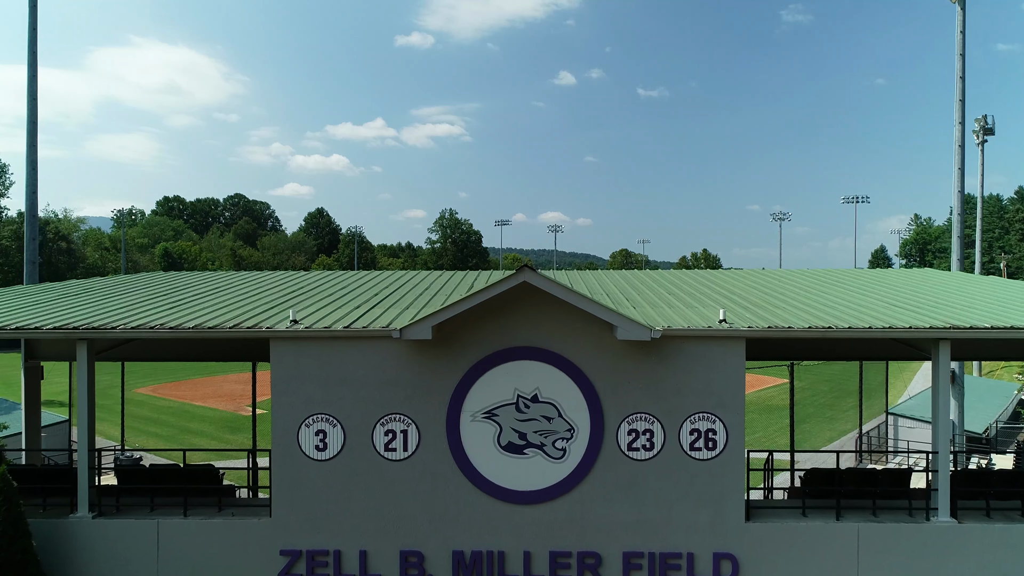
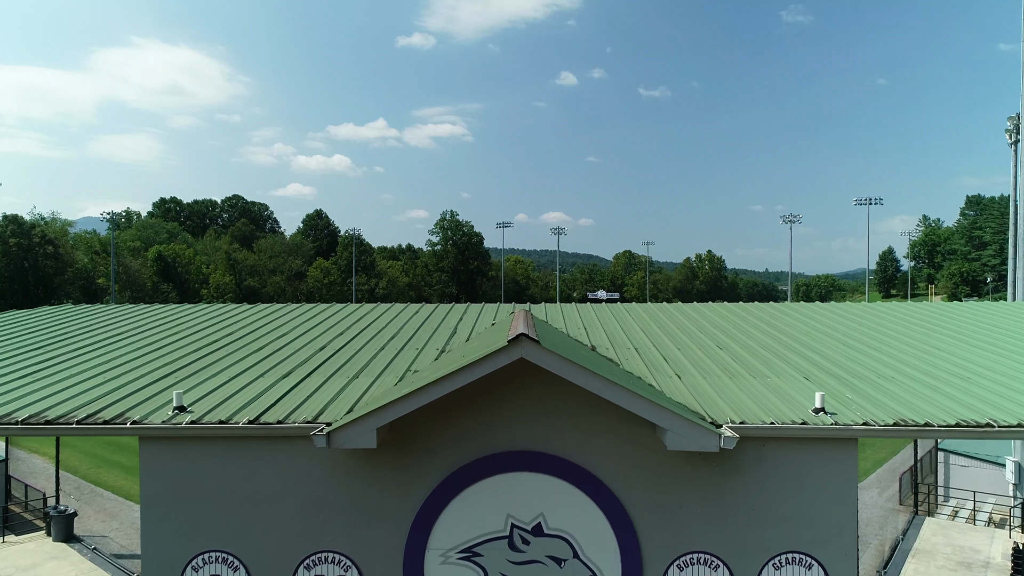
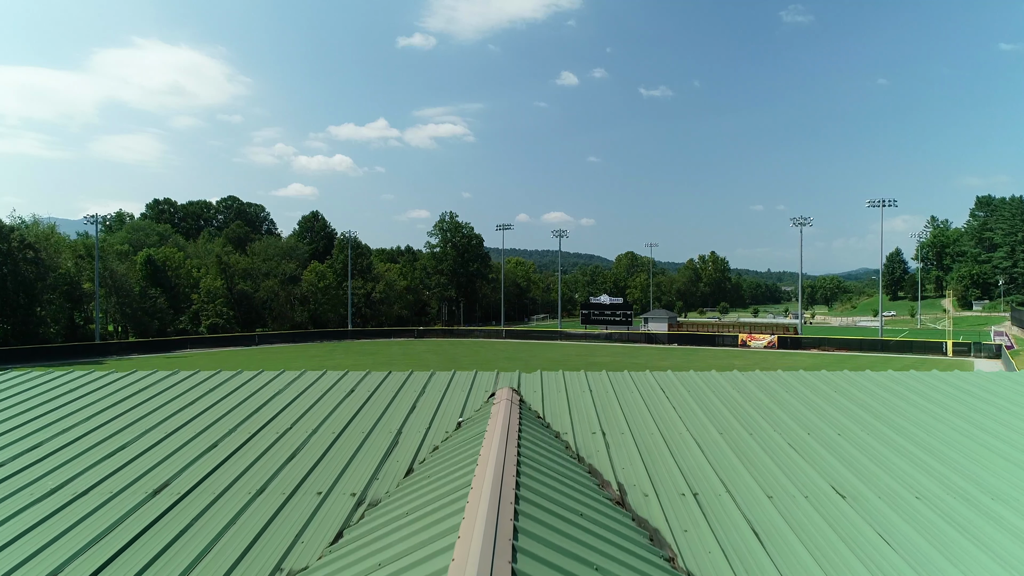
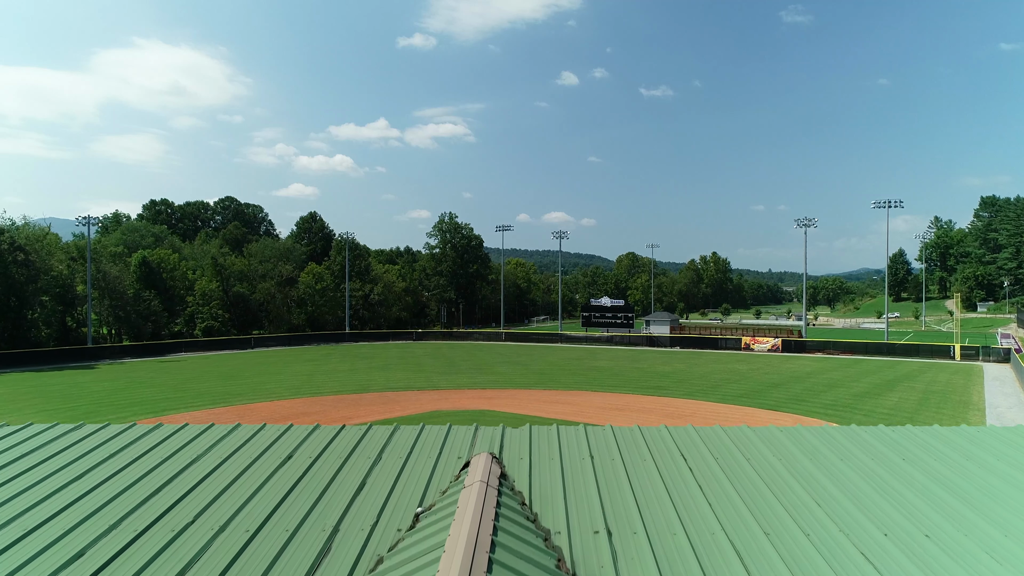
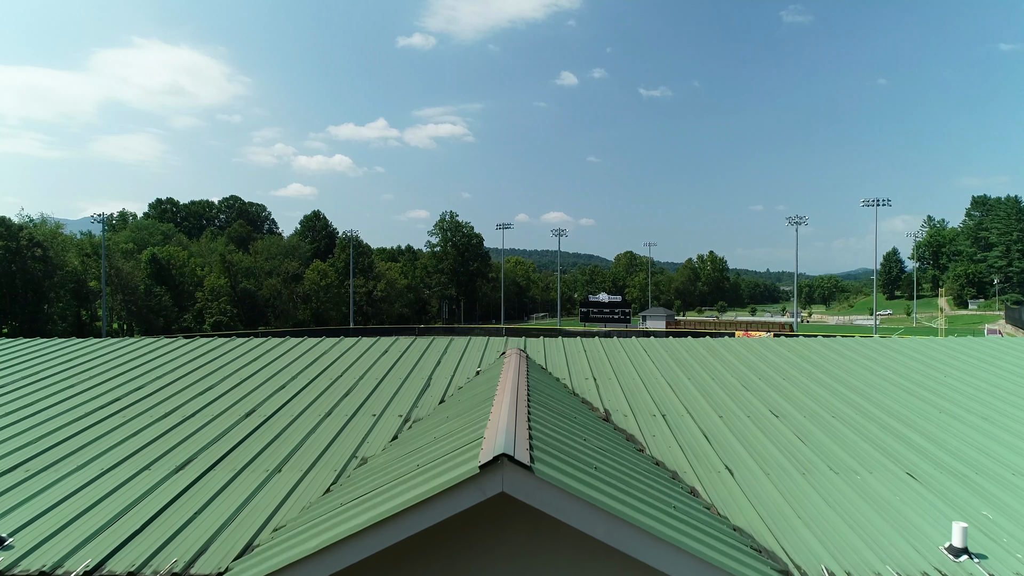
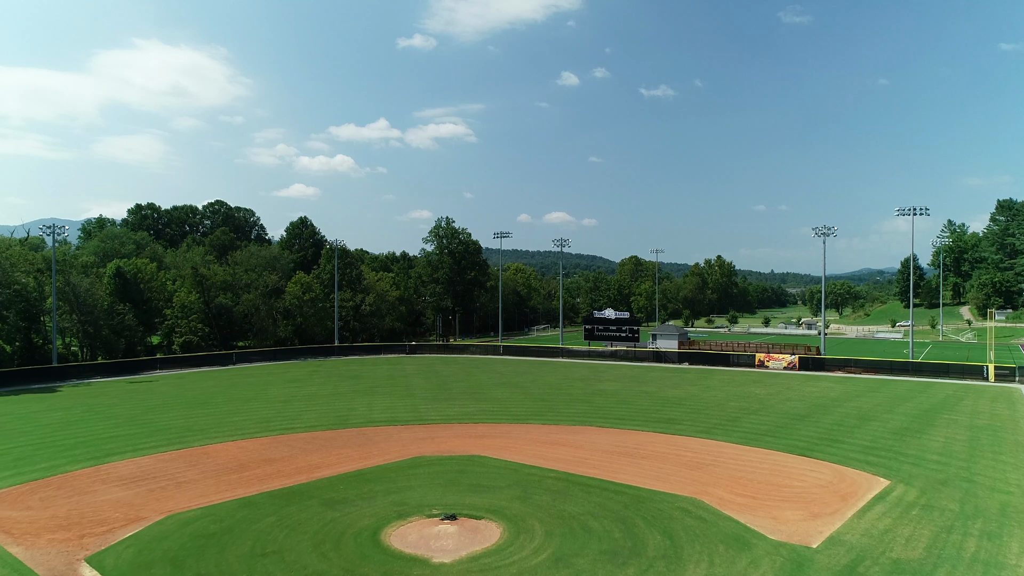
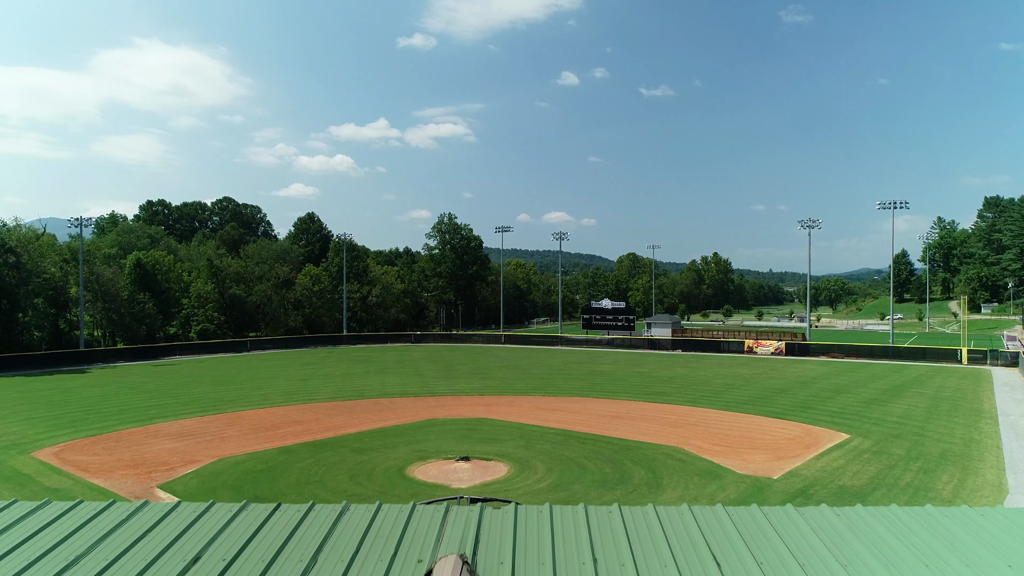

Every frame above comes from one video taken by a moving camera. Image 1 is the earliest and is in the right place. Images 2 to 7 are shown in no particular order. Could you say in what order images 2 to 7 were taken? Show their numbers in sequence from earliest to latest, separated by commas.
2, 5, 3, 4, 7, 6
